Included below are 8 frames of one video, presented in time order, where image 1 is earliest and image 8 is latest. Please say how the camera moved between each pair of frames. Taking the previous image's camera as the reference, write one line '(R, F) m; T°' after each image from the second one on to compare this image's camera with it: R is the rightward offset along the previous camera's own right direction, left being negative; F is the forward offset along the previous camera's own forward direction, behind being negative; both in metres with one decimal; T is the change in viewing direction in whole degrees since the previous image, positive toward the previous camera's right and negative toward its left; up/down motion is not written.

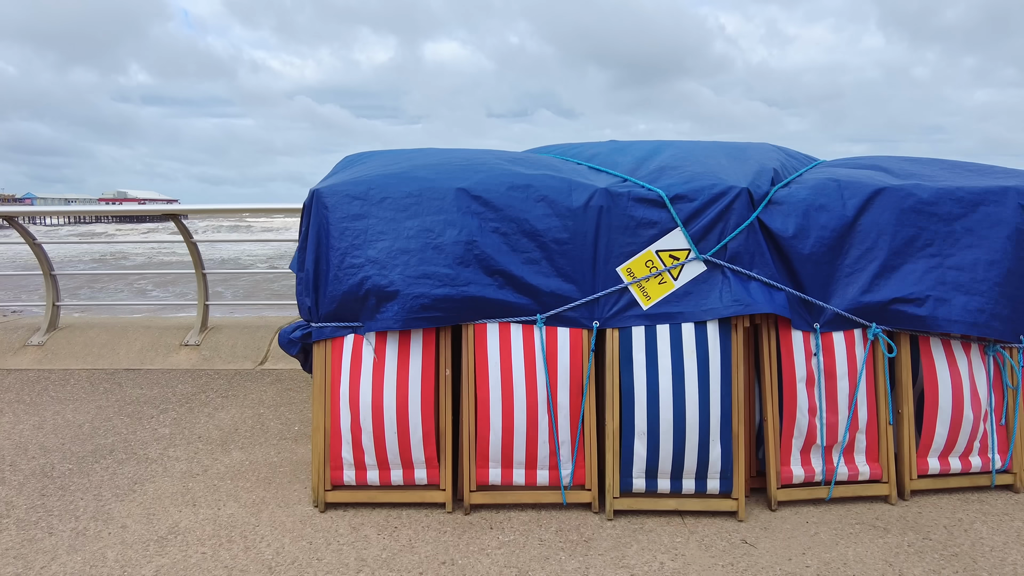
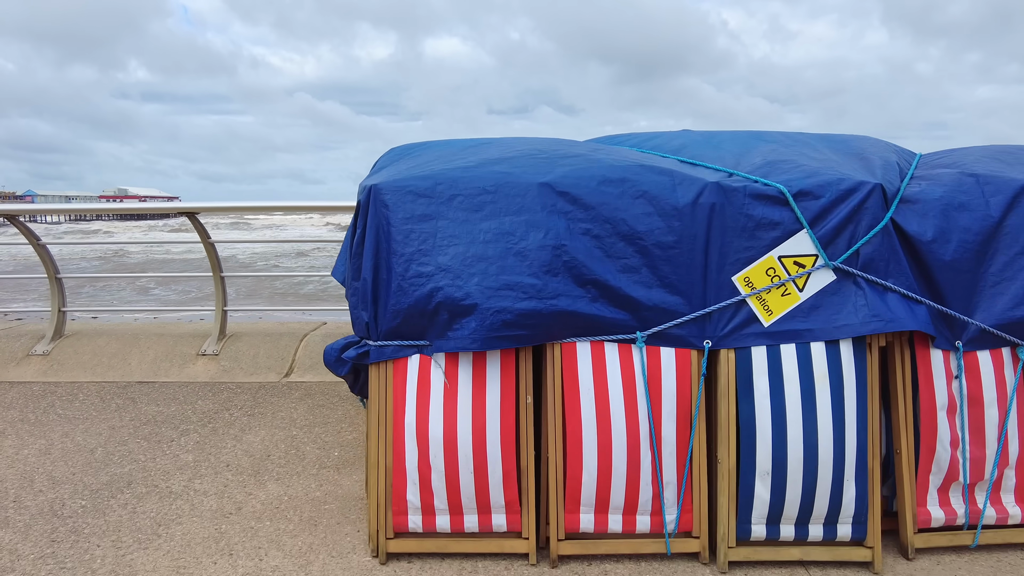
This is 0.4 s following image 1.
(-0.2, +0.2) m; 0°
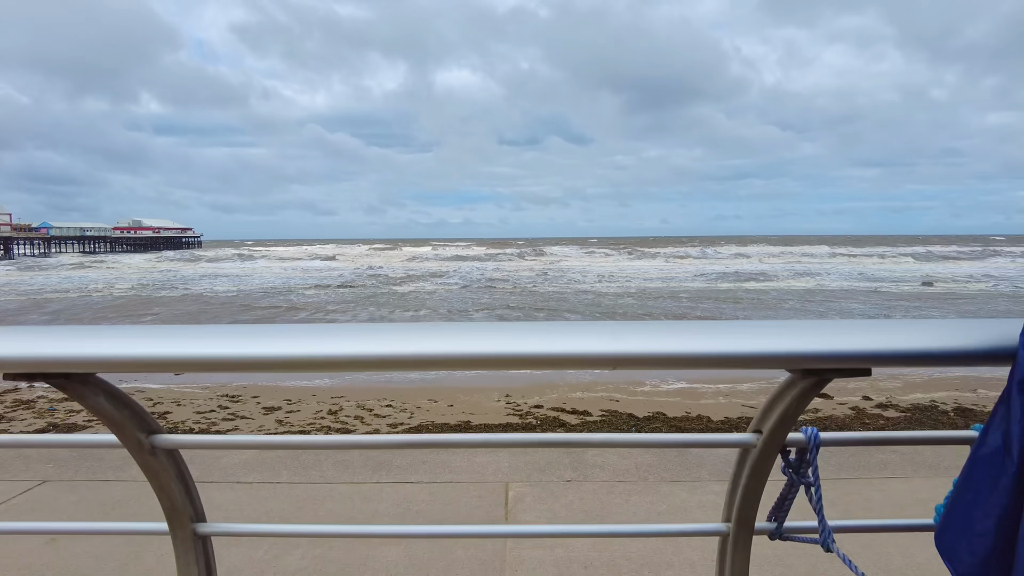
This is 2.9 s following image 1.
(-0.9, +1.6) m; -1°
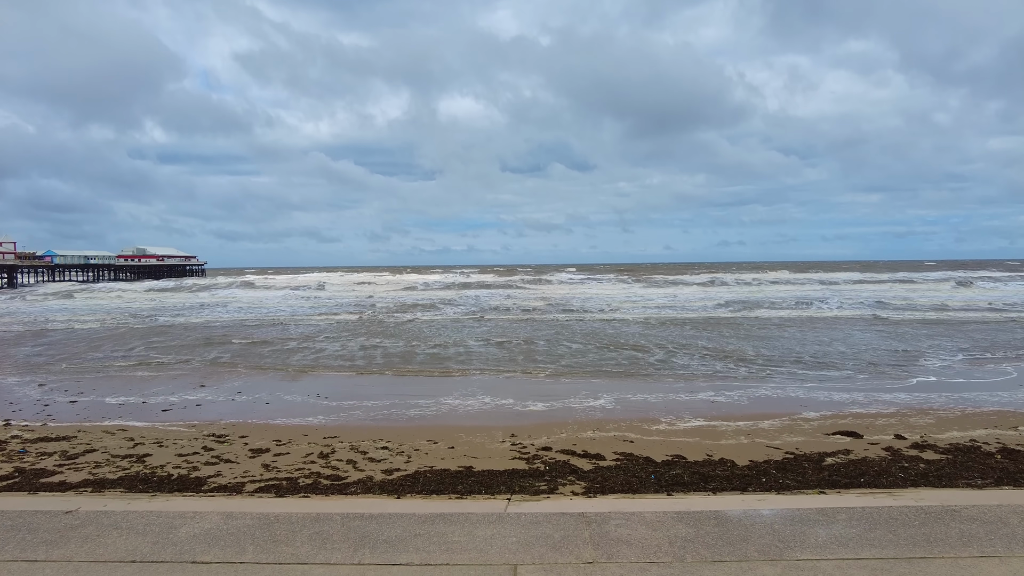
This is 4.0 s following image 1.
(0.0, +0.5) m; 0°
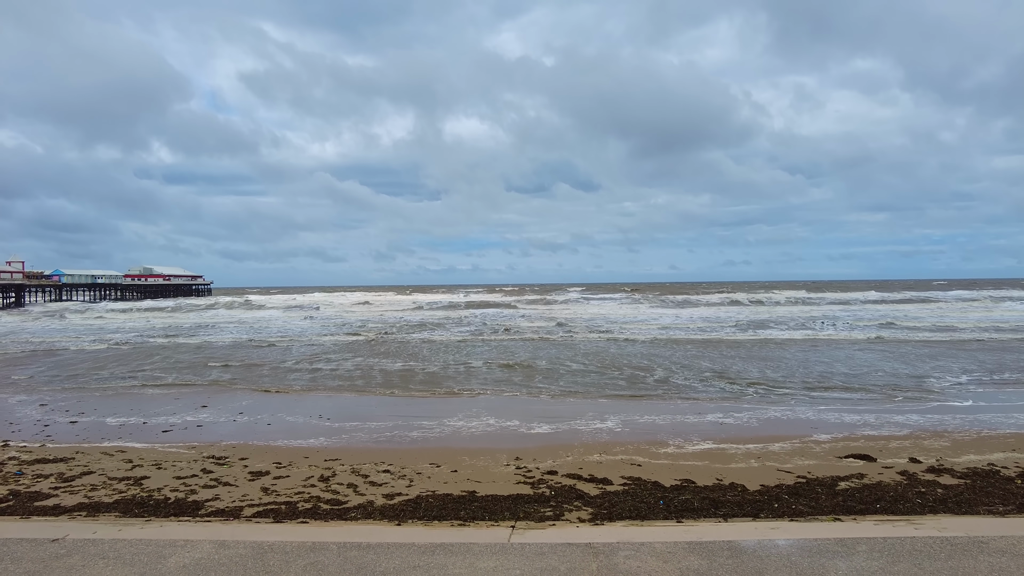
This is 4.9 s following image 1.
(0.0, +0.1) m; -1°
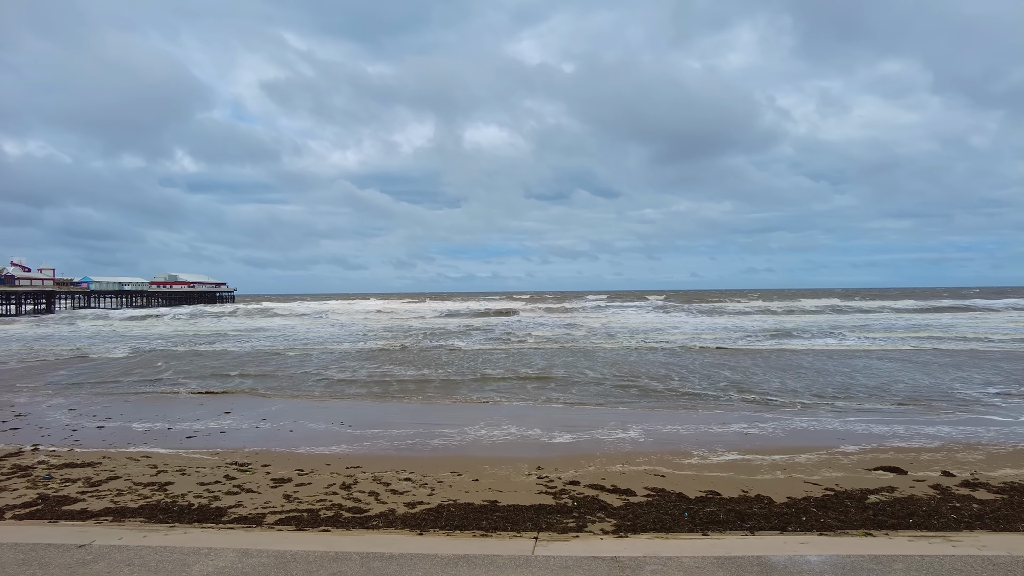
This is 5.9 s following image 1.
(-0.1, 0.0) m; -2°
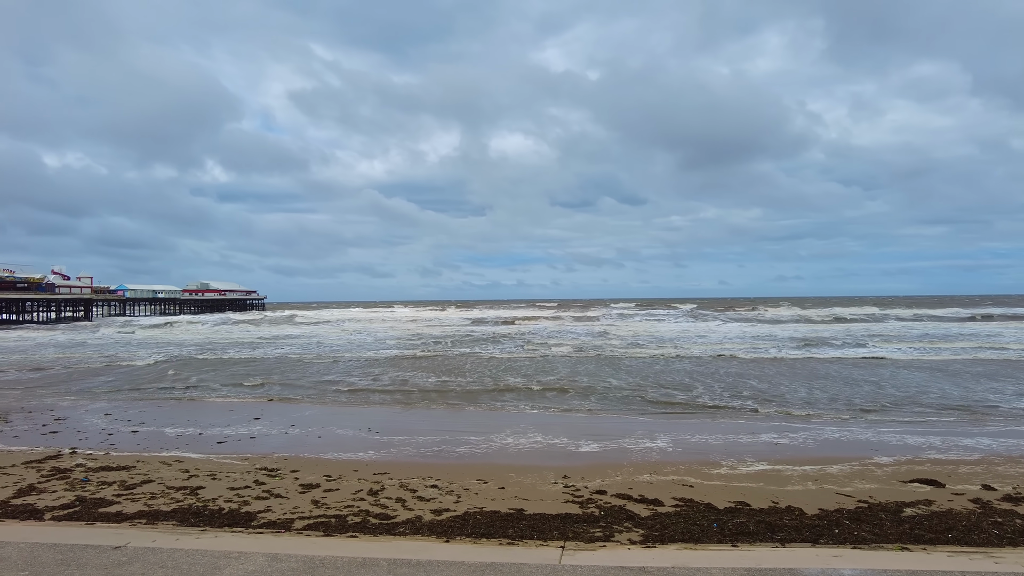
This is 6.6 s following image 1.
(-0.1, 0.0) m; -2°
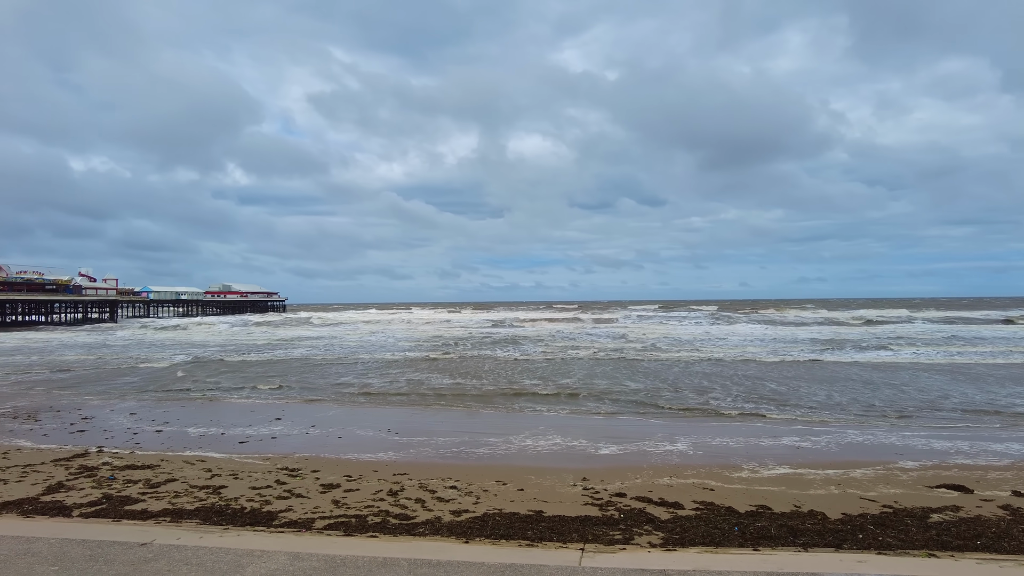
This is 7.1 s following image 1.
(0.0, 0.0) m; -2°
